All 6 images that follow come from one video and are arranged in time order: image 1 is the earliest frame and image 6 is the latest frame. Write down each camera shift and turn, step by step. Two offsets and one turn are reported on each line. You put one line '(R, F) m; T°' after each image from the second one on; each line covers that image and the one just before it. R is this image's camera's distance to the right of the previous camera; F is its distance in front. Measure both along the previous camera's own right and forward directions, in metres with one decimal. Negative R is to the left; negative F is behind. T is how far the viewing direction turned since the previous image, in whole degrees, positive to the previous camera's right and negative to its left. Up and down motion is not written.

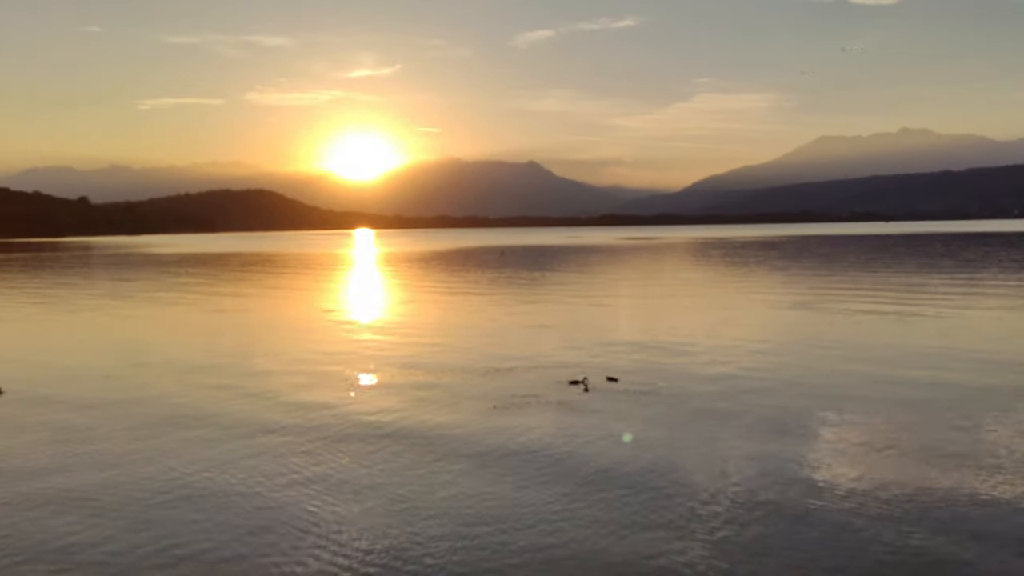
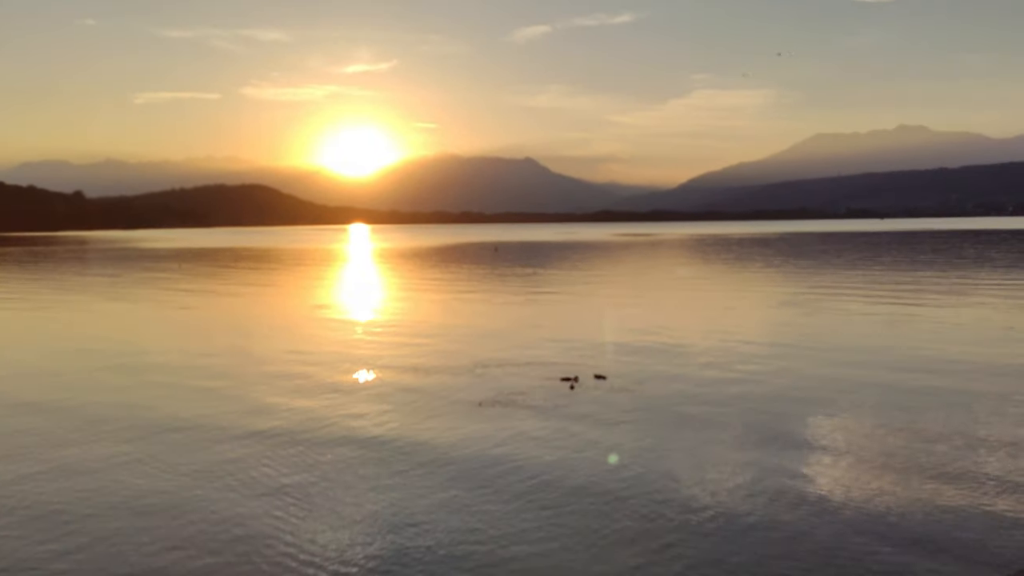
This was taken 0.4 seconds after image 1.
(-2.2, 0.0) m; +1°
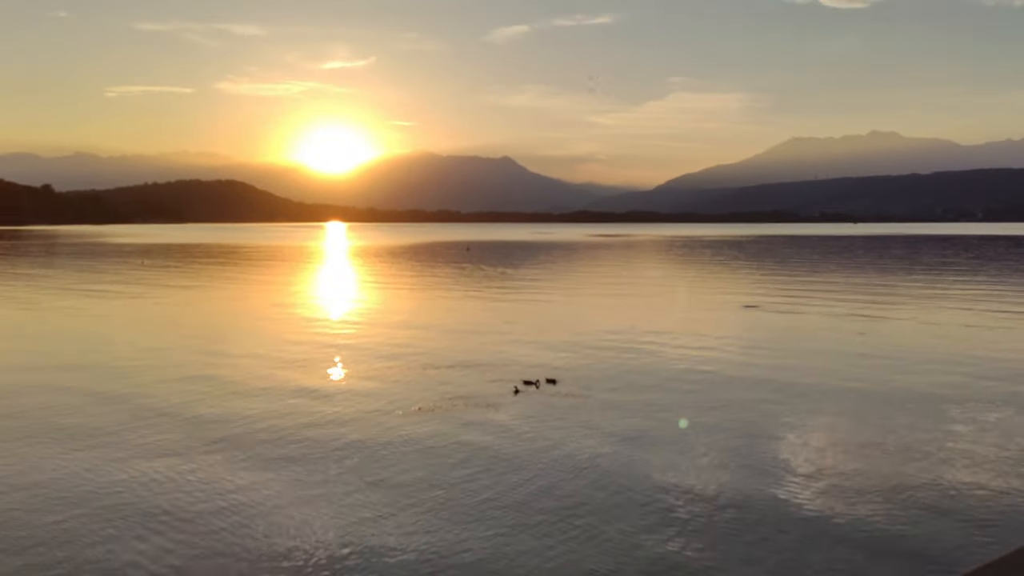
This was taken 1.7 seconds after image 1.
(+0.3, +0.3) m; +2°
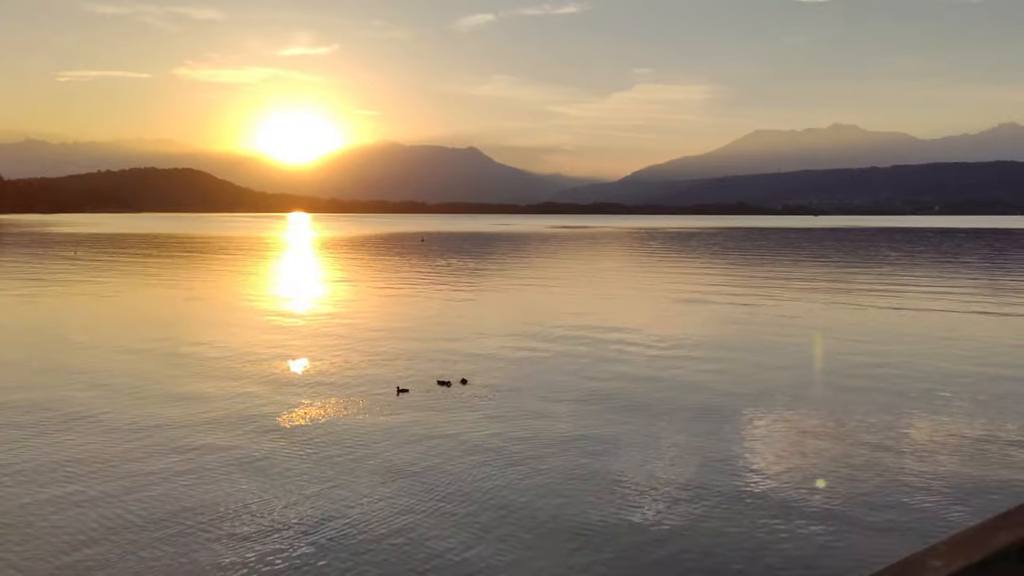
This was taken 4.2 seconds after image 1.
(+1.1, +0.8) m; +2°
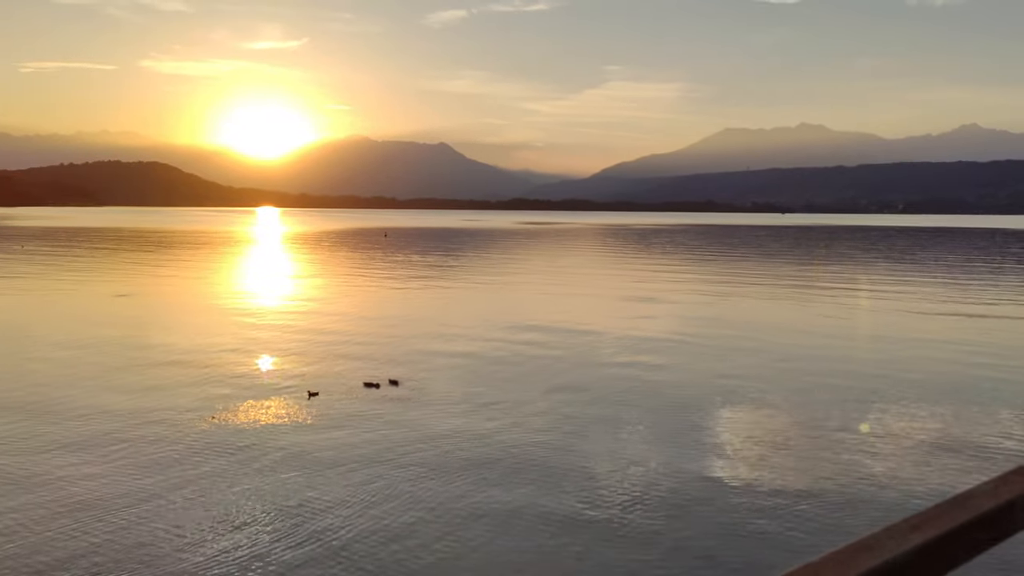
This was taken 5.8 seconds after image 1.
(+0.2, +0.3) m; +2°
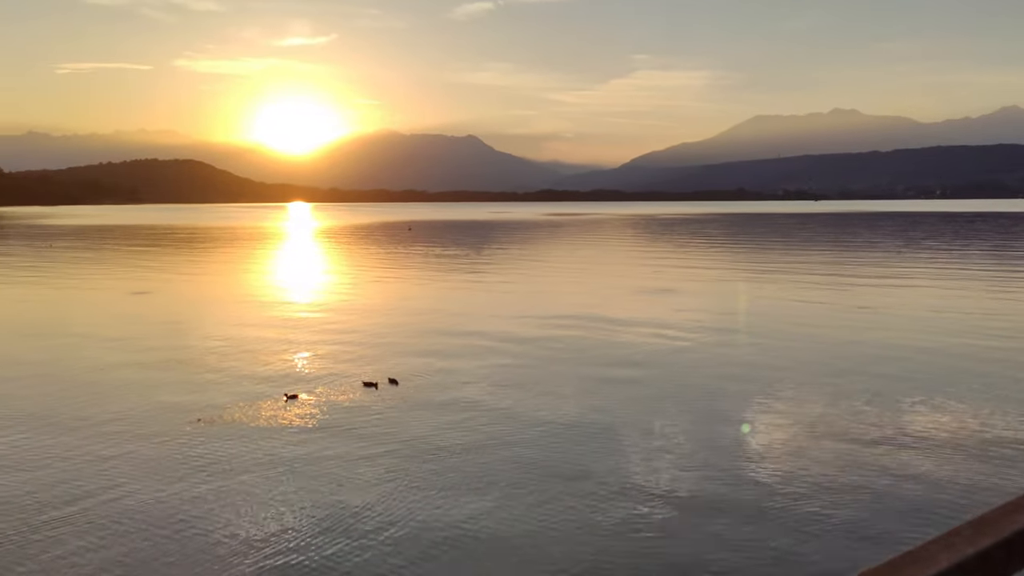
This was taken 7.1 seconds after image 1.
(+0.4, -0.1) m; -2°
